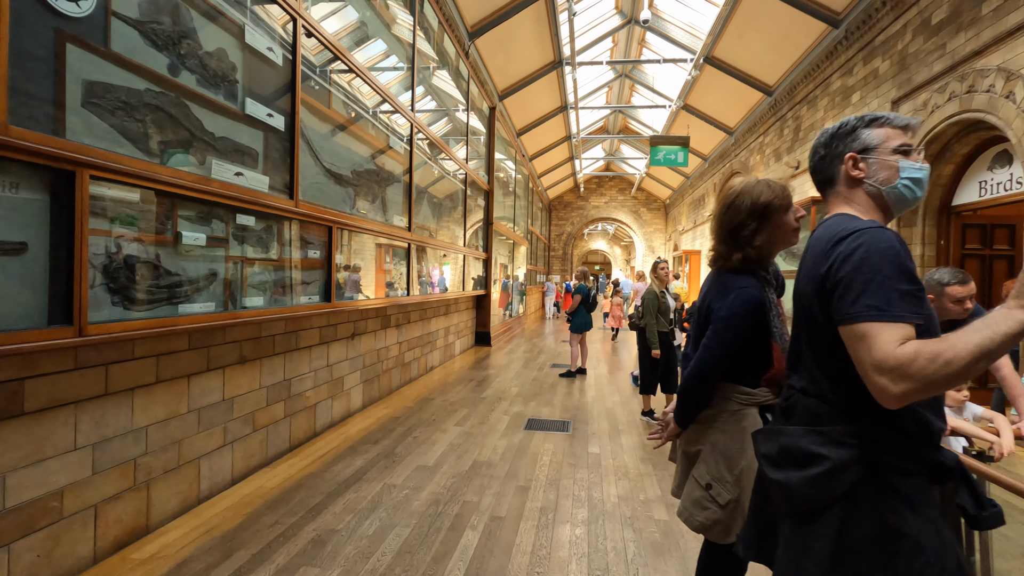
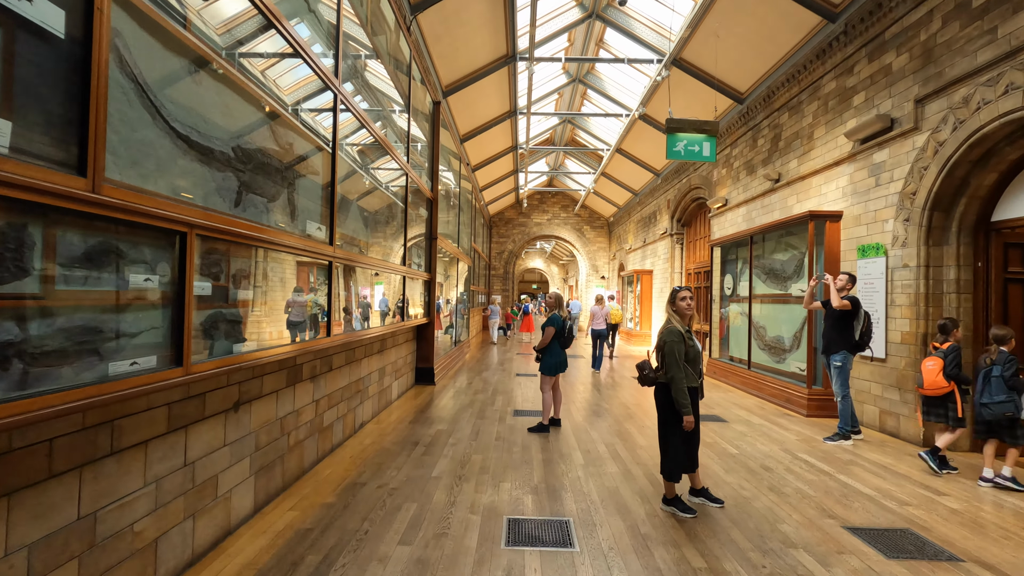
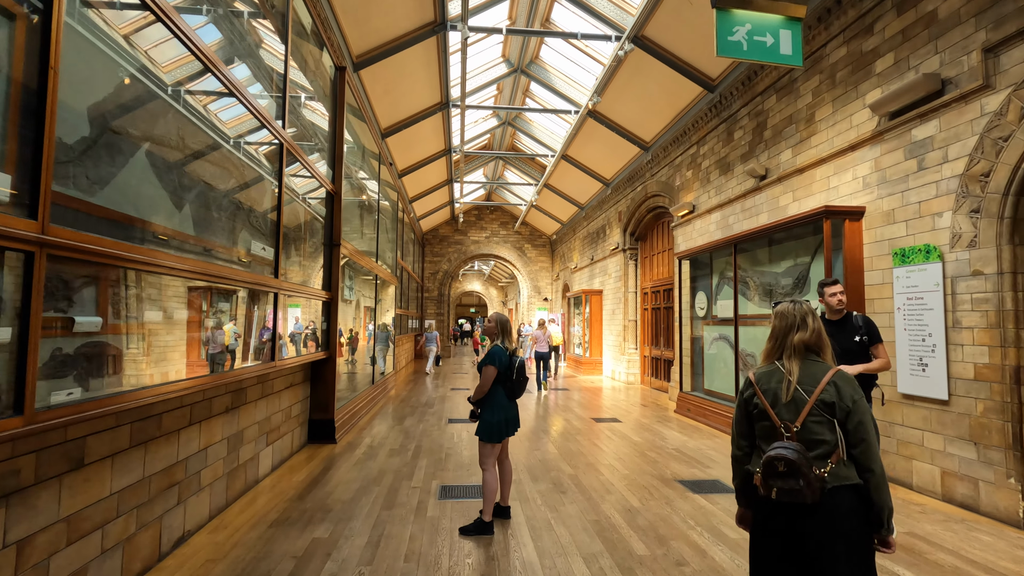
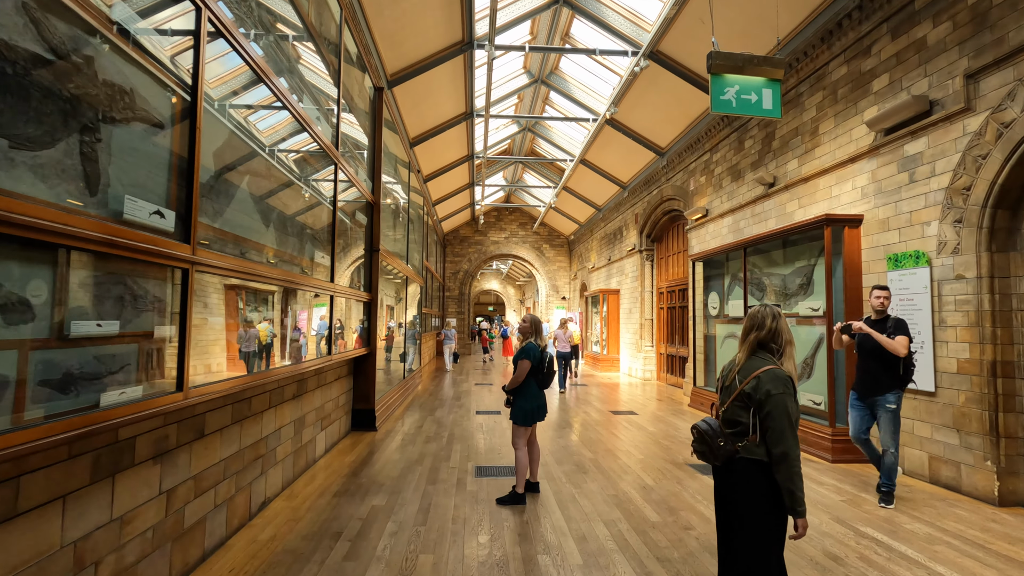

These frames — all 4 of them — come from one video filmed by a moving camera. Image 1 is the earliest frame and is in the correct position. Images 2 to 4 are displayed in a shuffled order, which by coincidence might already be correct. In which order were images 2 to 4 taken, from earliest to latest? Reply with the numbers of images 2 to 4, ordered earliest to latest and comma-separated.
2, 4, 3
